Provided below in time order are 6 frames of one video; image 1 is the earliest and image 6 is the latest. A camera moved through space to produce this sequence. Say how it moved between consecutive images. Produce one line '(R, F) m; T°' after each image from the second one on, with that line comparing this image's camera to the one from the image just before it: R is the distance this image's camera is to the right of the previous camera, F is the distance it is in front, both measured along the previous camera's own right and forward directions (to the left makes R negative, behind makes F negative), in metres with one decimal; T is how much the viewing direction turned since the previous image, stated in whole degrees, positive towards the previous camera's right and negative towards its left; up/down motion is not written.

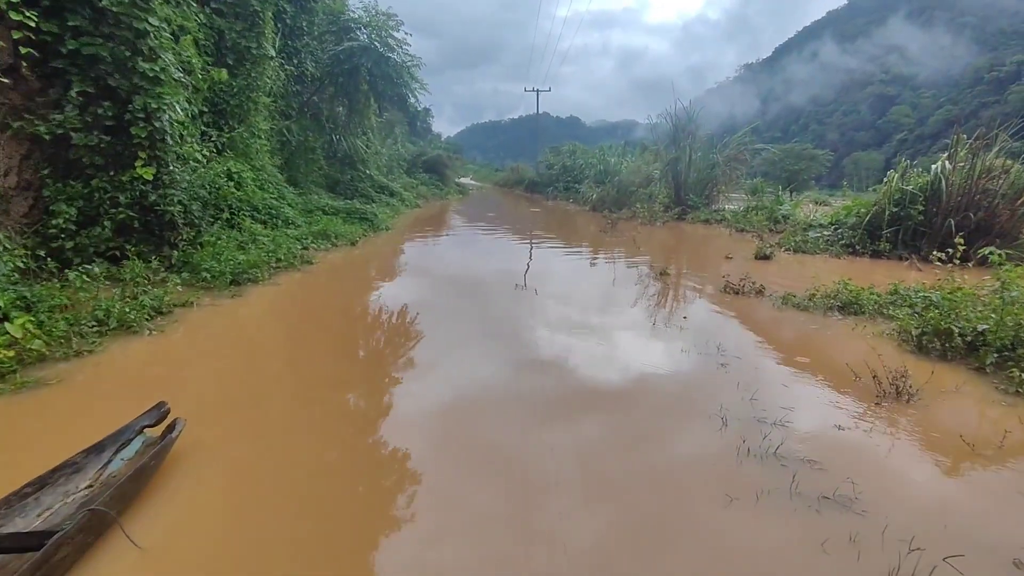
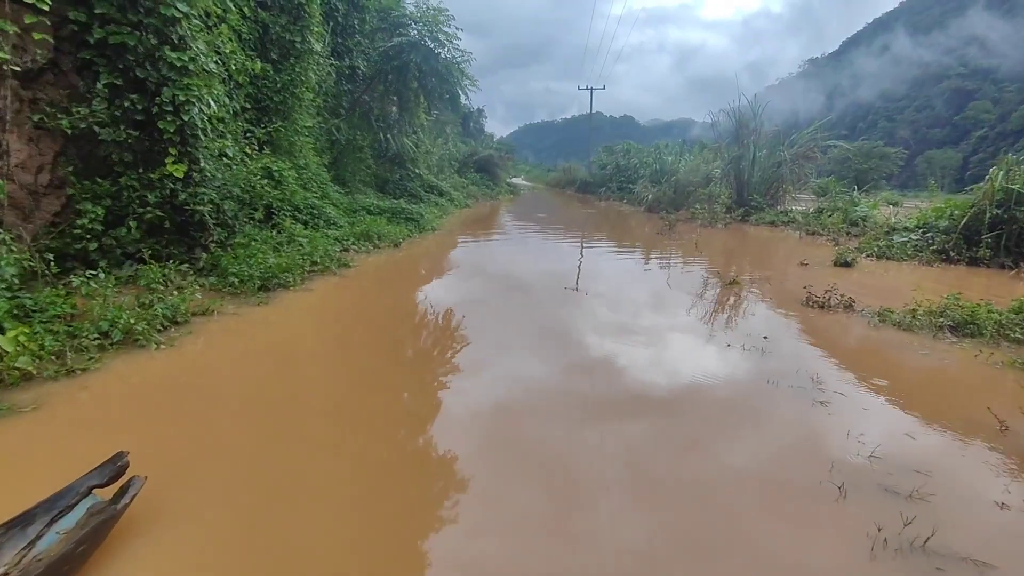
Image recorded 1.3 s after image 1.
(0.0, +0.5) m; -5°
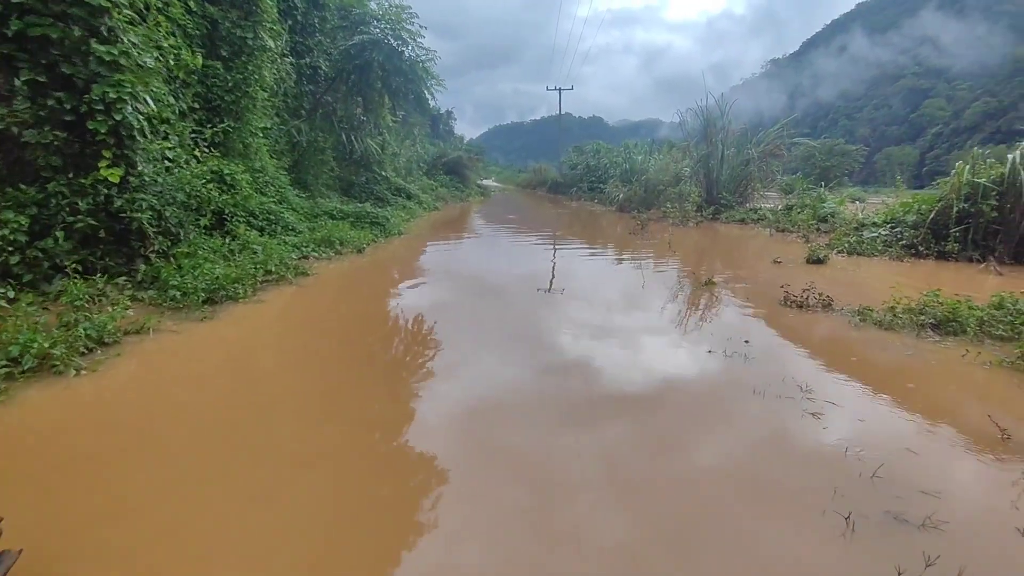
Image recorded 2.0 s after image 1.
(0.0, +0.2) m; +3°
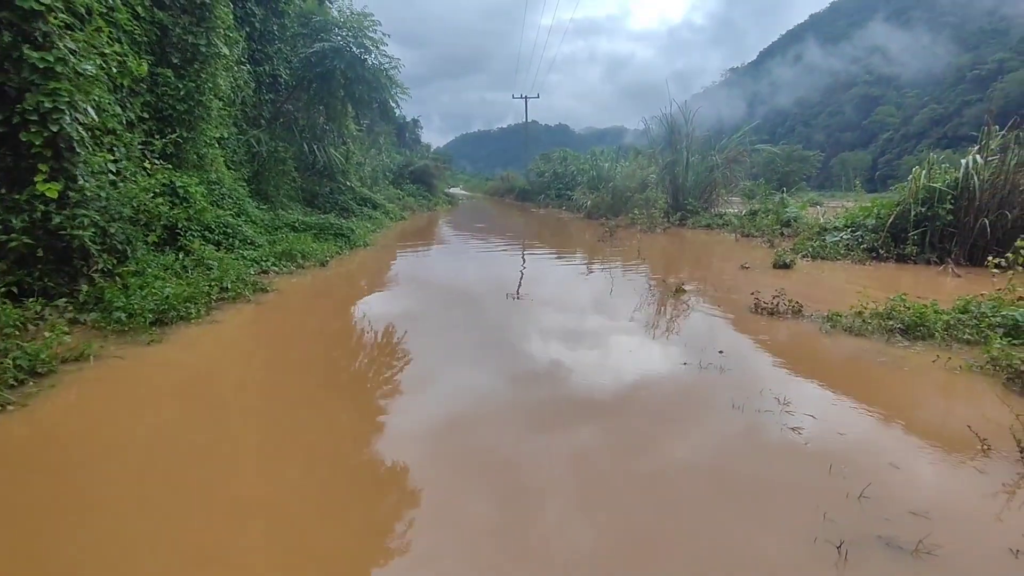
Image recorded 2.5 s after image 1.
(0.0, +0.1) m; +3°
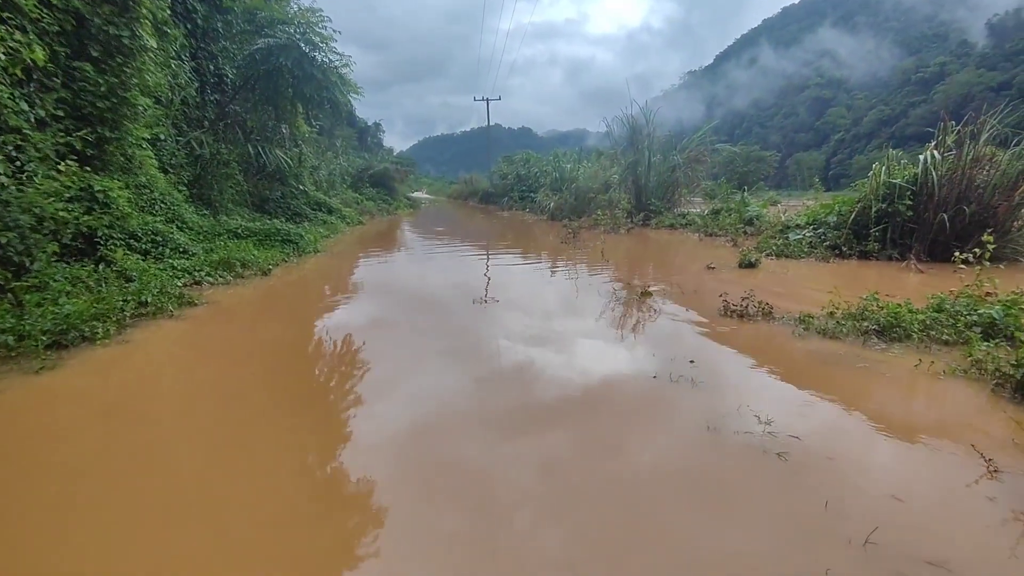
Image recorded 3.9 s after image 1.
(+0.1, +0.3) m; +3°
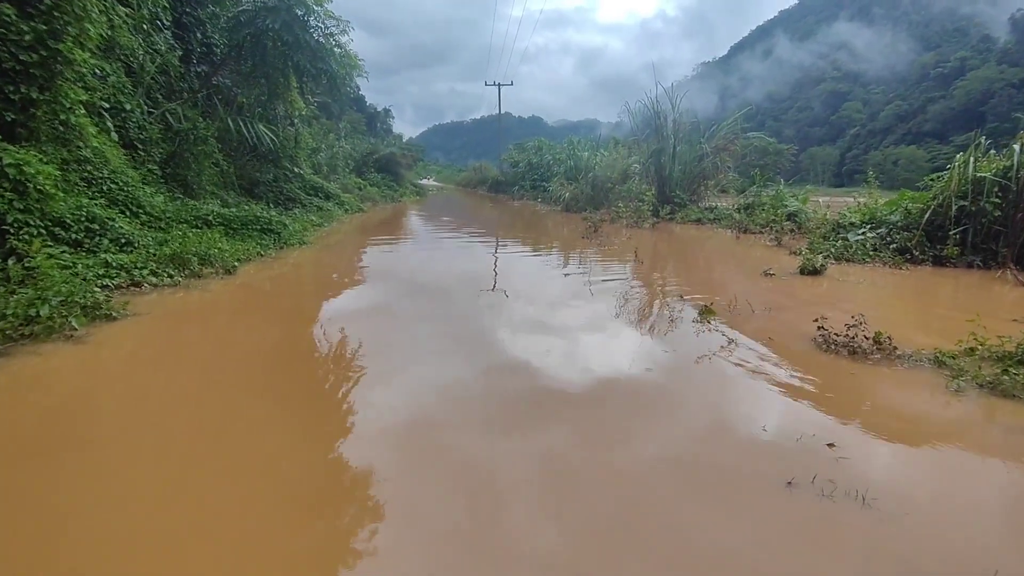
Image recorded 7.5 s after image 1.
(-0.1, +1.1) m; -1°
